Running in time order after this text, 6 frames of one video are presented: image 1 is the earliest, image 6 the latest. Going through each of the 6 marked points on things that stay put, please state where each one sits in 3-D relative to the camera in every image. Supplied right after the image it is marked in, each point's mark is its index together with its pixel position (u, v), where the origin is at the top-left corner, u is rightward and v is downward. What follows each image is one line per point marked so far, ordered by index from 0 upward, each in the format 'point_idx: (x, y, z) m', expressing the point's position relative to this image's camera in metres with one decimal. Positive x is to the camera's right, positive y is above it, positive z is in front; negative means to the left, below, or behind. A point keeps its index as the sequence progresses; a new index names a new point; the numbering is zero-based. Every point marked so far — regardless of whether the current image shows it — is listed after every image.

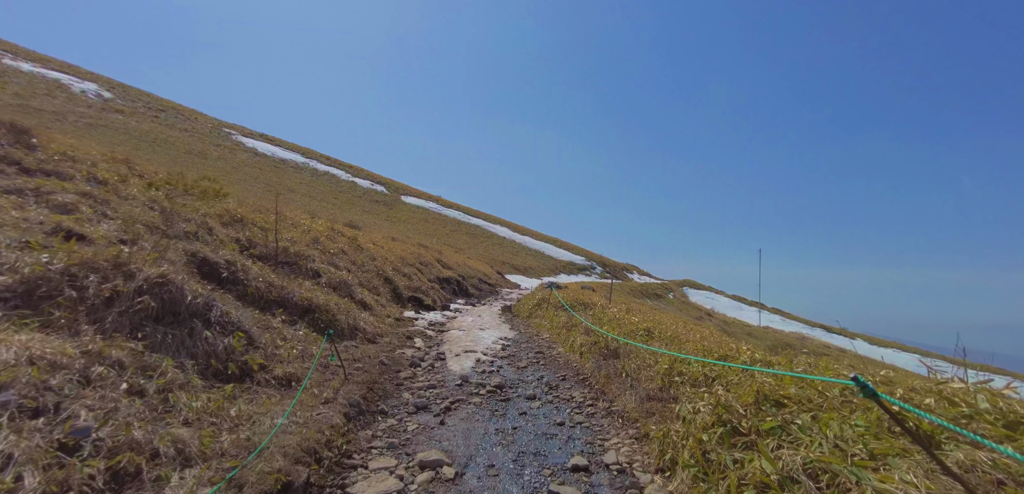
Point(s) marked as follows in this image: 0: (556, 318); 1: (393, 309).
0: (+1.9, -3.0, +17.1) m
1: (-5.2, -2.8, +18.0) m
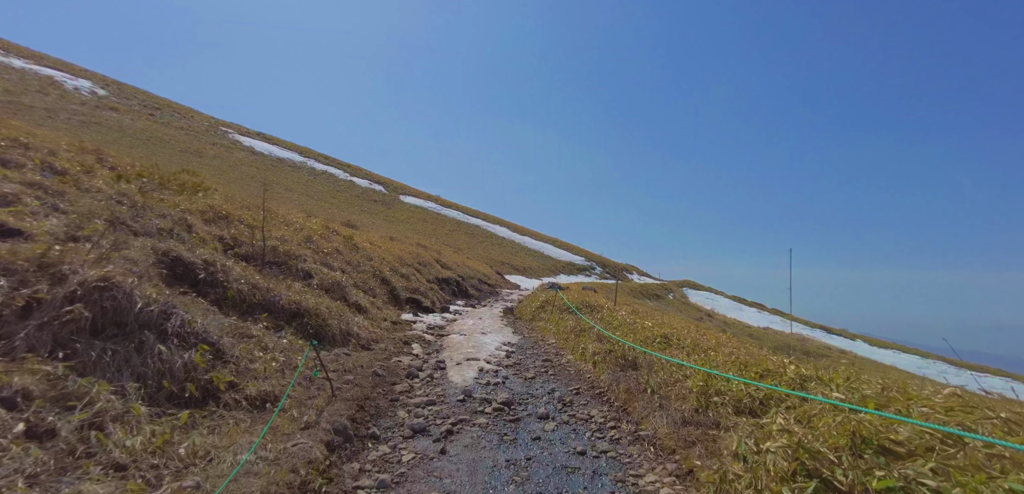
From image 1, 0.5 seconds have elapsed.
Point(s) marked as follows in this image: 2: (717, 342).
0: (+2.0, -3.0, +16.3) m
1: (-5.1, -2.8, +17.1) m
2: (+5.6, -2.6, +11.2) m
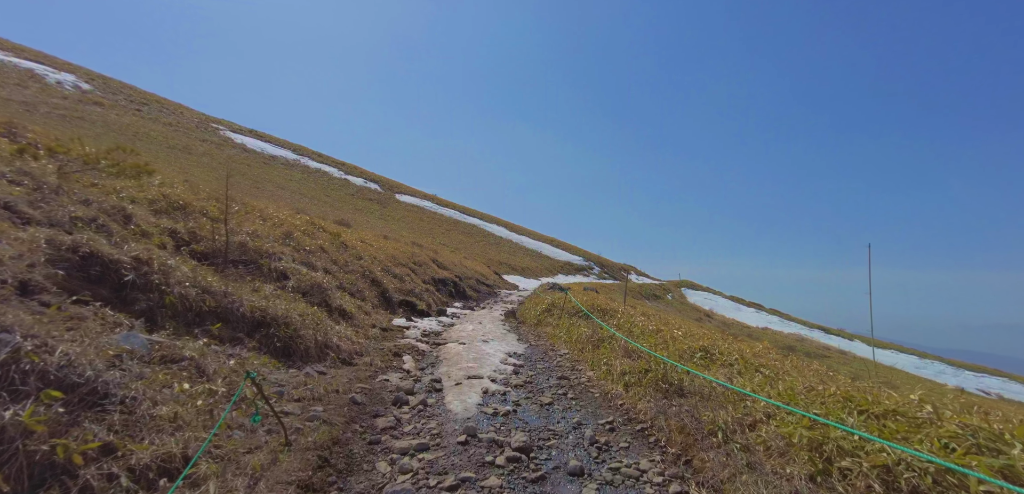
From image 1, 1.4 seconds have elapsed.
0: (+2.2, -2.9, +14.5) m
1: (-5.0, -2.7, +15.4) m
2: (+5.8, -2.5, +9.6) m
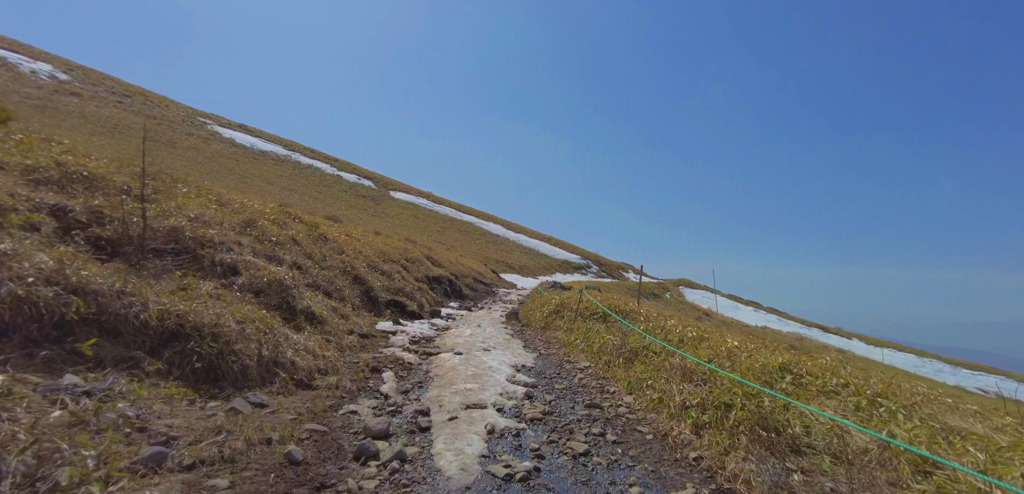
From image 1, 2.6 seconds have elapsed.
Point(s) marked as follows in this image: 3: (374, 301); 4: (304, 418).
0: (+2.3, -2.6, +12.2) m
1: (-4.8, -2.4, +12.9) m
2: (+6.1, -2.2, +7.2) m
3: (-5.6, -2.2, +16.8) m
4: (-2.9, -2.4, +5.7) m
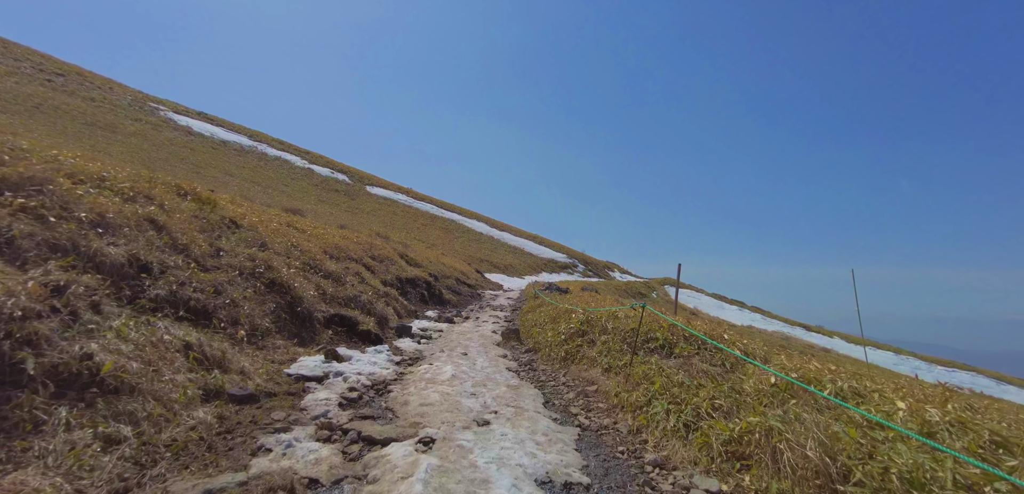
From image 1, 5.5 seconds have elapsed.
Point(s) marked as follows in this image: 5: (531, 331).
0: (+2.6, -2.3, +6.6) m
1: (-4.6, -2.1, +7.0) m
2: (+6.5, -1.9, +1.8) m
3: (-5.6, -1.9, +10.8) m
4: (-2.3, -2.1, -0.1) m
5: (+0.7, -3.0, +14.8) m
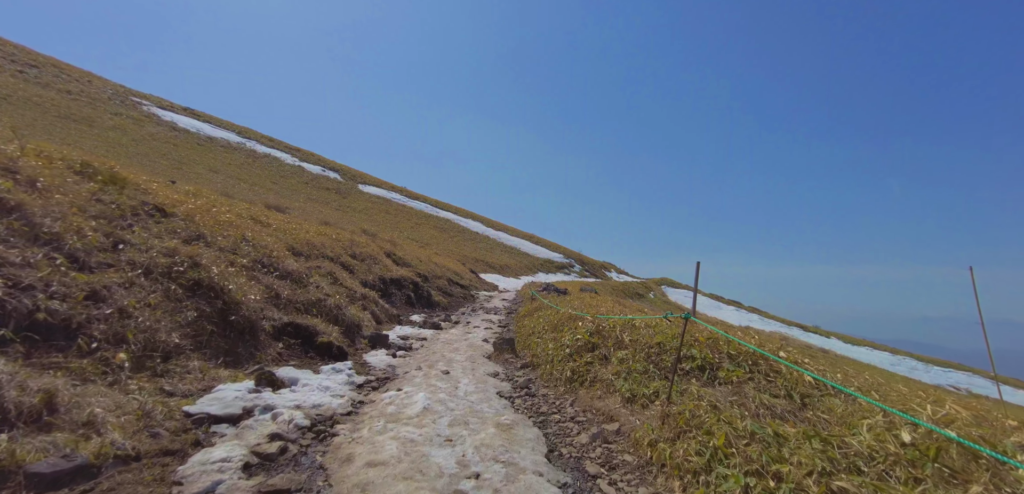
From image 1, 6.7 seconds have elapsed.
0: (+2.5, -2.1, +4.3) m
1: (-4.7, -1.9, +4.7) m
2: (+6.5, -1.8, -0.5) m
3: (-5.7, -1.8, +8.4) m
4: (-2.4, -1.9, -2.5) m
5: (+0.5, -2.8, +12.5) m
